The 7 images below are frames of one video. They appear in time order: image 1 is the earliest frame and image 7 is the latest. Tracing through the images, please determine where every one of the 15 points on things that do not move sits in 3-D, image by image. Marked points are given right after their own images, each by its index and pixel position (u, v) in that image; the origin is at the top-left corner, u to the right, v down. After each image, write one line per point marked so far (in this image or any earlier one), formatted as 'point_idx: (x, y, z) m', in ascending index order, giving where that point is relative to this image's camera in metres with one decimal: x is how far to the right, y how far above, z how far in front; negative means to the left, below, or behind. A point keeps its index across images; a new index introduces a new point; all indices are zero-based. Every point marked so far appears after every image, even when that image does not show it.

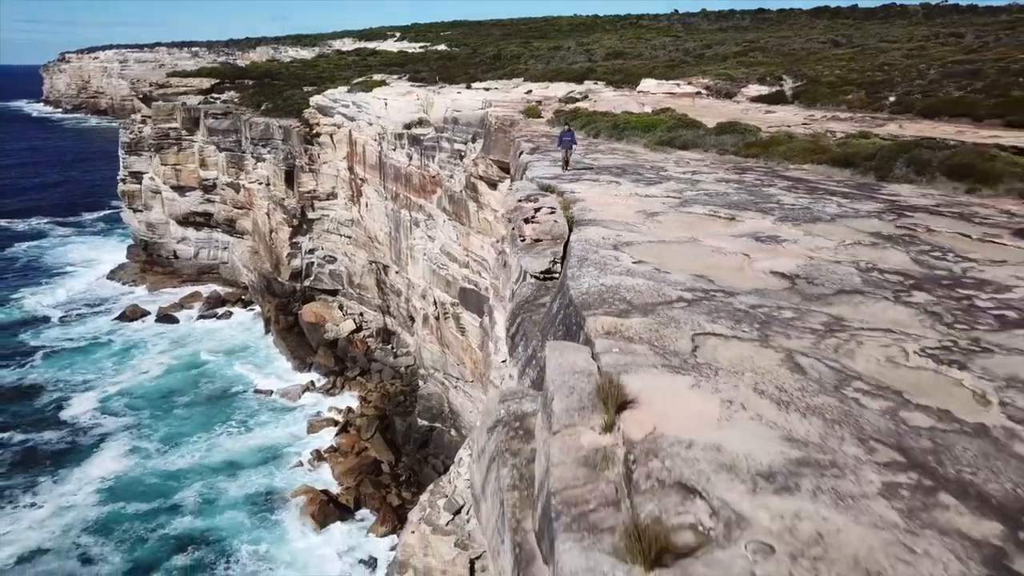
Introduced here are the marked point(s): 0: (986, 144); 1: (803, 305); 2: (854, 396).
0: (+3.8, +1.1, +7.9) m
1: (+0.9, 0.0, +3.1) m
2: (+0.7, -0.2, +2.2) m
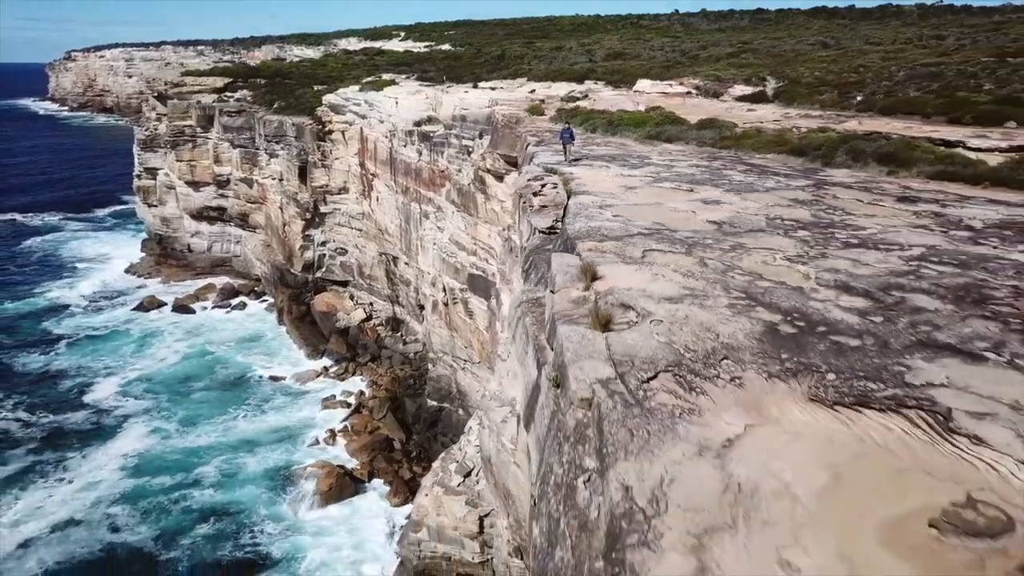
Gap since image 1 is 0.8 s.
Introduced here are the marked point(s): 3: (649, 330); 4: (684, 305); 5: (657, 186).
0: (+3.8, +1.4, +9.5) m
1: (+0.9, +0.2, +4.7) m
2: (+0.8, +0.1, +3.8) m
3: (+0.4, -0.1, +3.1) m
4: (+0.5, -0.1, +3.3) m
5: (+0.9, +0.7, +6.7) m
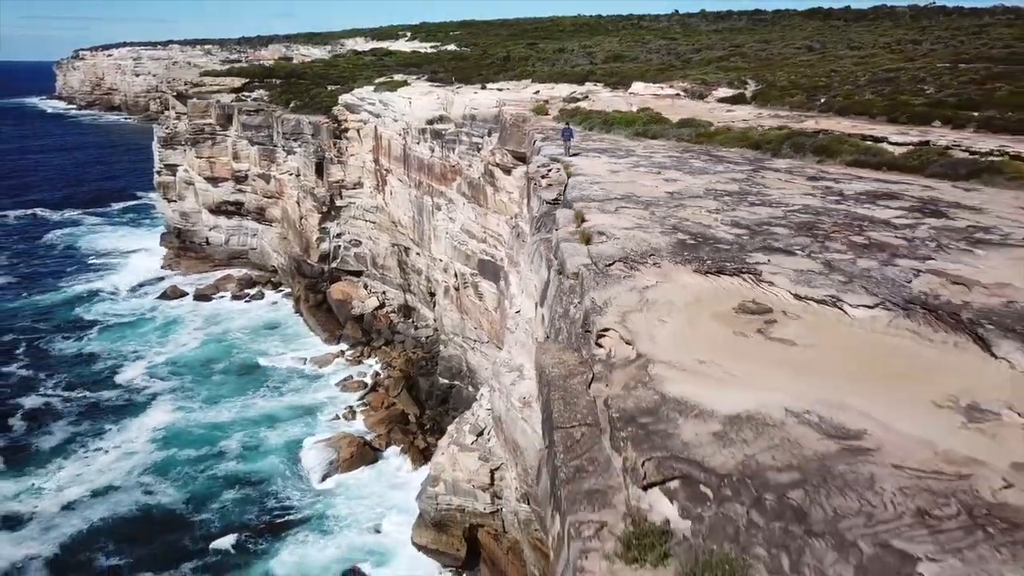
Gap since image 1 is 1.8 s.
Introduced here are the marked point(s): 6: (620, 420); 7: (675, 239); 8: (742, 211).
0: (+4.0, +1.7, +11.8) m
1: (+1.1, +0.6, +6.9) m
2: (+0.9, +0.4, +6.1) m
3: (+0.5, +0.2, +5.3) m
4: (+0.6, +0.3, +5.5) m
5: (+1.1, +1.0, +9.0) m
6: (+0.3, -0.4, +3.0) m
7: (+0.8, +0.3, +5.4) m
8: (+1.3, +0.5, +6.3) m
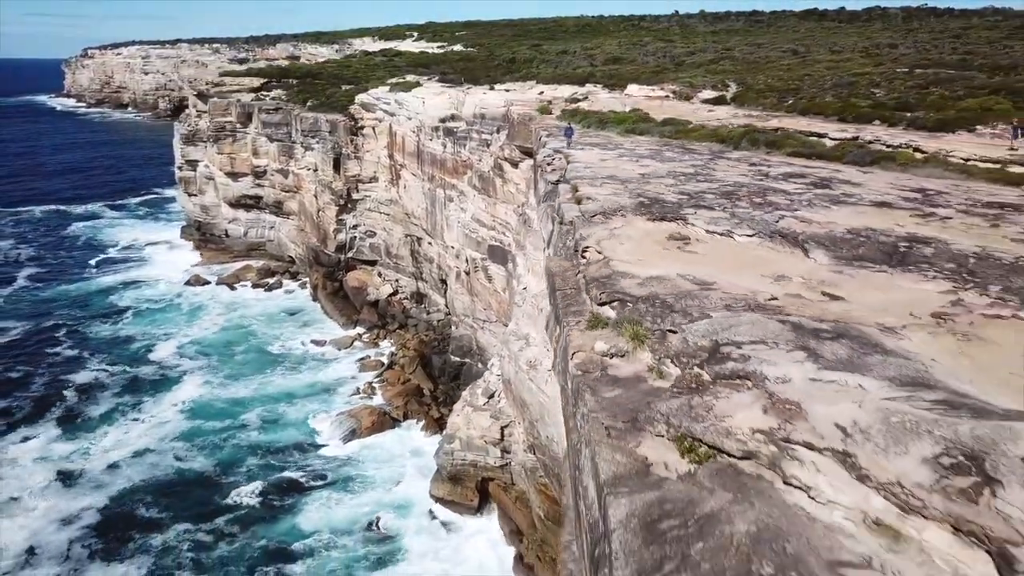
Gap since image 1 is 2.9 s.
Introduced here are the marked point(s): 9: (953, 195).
0: (+4.1, +2.2, +14.4) m
1: (+1.2, +1.0, +9.6) m
2: (+1.0, +0.8, +8.7) m
3: (+0.6, +0.7, +8.0) m
4: (+0.8, +0.7, +8.2) m
5: (+1.2, +1.5, +11.6) m
6: (+0.4, 0.0, +5.7) m
7: (+0.9, +0.7, +8.0) m
8: (+1.5, +0.9, +9.0) m
9: (+3.5, +0.8, +8.4) m
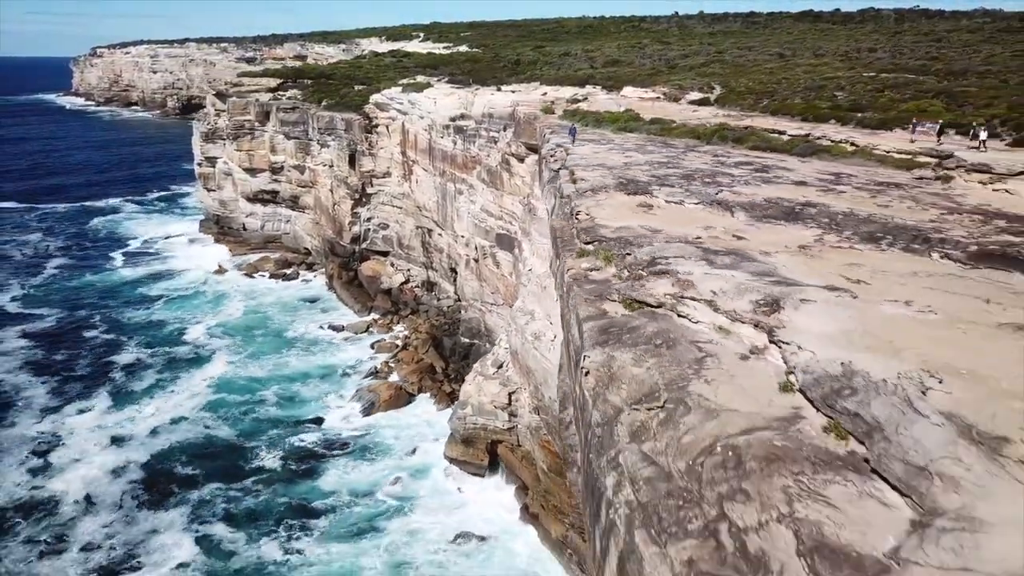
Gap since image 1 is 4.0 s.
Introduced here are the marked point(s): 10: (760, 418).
0: (+4.3, +2.6, +17.1) m
1: (+1.3, +1.4, +12.3) m
2: (+1.2, +1.3, +11.4) m
3: (+0.8, +1.1, +10.7) m
4: (+0.9, +1.2, +10.9) m
5: (+1.3, +1.9, +14.3) m
6: (+0.5, +0.4, +8.4) m
7: (+1.1, +1.1, +10.7) m
8: (+1.6, +1.3, +11.7) m
9: (+3.7, +1.2, +11.1) m
10: (+0.9, -0.5, +4.1) m
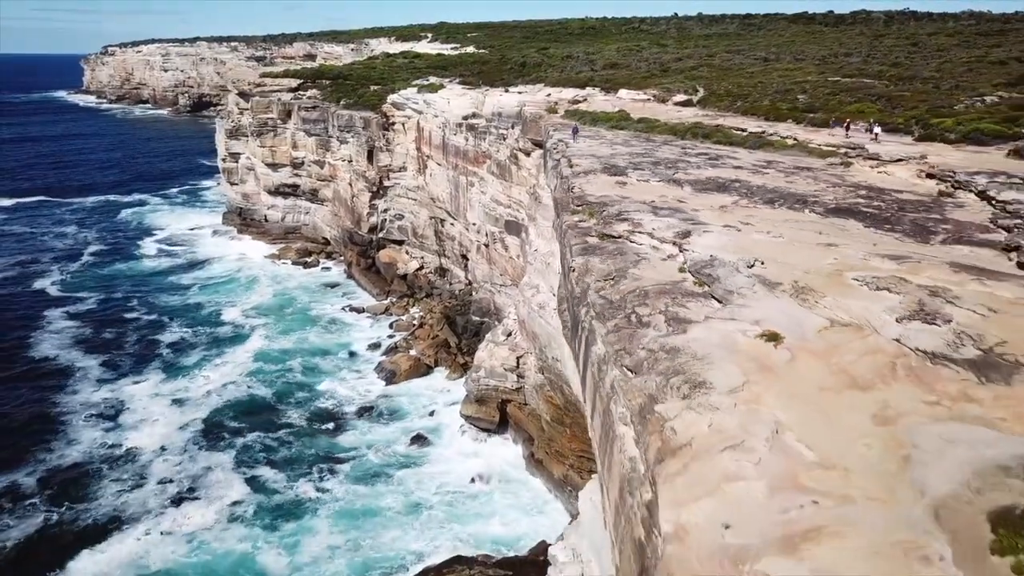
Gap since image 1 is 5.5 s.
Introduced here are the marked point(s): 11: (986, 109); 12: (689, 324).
0: (+4.5, +3.2, +20.7) m
1: (+1.5, +2.0, +15.9) m
2: (+1.3, +1.9, +15.0) m
3: (+0.9, +1.7, +14.3) m
4: (+1.1, +1.7, +14.5) m
5: (+1.5, +2.5, +18.0) m
6: (+0.7, +1.0, +12.0) m
7: (+1.2, +1.7, +14.3) m
8: (+1.8, +1.9, +15.3) m
9: (+3.9, +1.8, +14.7) m
10: (+1.1, +0.1, +7.7) m
11: (+8.6, +3.2, +18.7) m
12: (+1.1, -0.2, +6.6) m
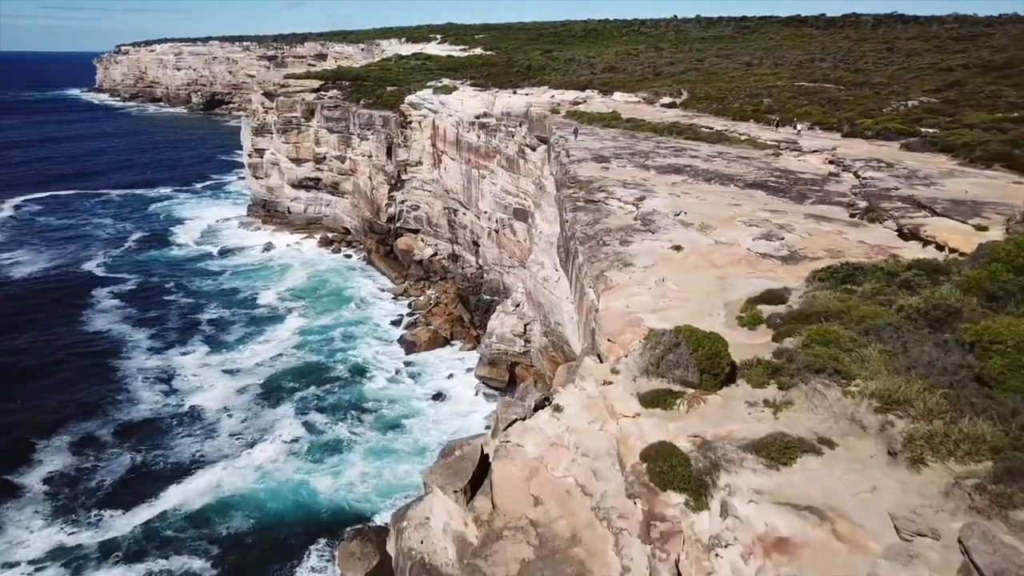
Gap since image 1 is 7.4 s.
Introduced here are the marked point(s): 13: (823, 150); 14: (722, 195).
0: (+4.7, +3.9, +25.2) m
1: (+1.7, +2.8, +20.4) m
2: (+1.6, +2.6, +19.6) m
3: (+1.1, +2.4, +18.9) m
4: (+1.3, +2.5, +19.1) m
5: (+1.7, +3.2, +22.5) m
6: (+0.9, +1.7, +16.6) m
7: (+1.5, +2.4, +18.9) m
8: (+2.0, +2.6, +19.8) m
9: (+4.1, +2.5, +19.3) m
10: (+1.3, +0.8, +12.3) m
11: (+8.8, +3.9, +23.2) m
12: (+1.3, +0.5, +11.1) m
13: (+5.6, +2.5, +18.7) m
14: (+2.9, +1.3, +14.2) m
